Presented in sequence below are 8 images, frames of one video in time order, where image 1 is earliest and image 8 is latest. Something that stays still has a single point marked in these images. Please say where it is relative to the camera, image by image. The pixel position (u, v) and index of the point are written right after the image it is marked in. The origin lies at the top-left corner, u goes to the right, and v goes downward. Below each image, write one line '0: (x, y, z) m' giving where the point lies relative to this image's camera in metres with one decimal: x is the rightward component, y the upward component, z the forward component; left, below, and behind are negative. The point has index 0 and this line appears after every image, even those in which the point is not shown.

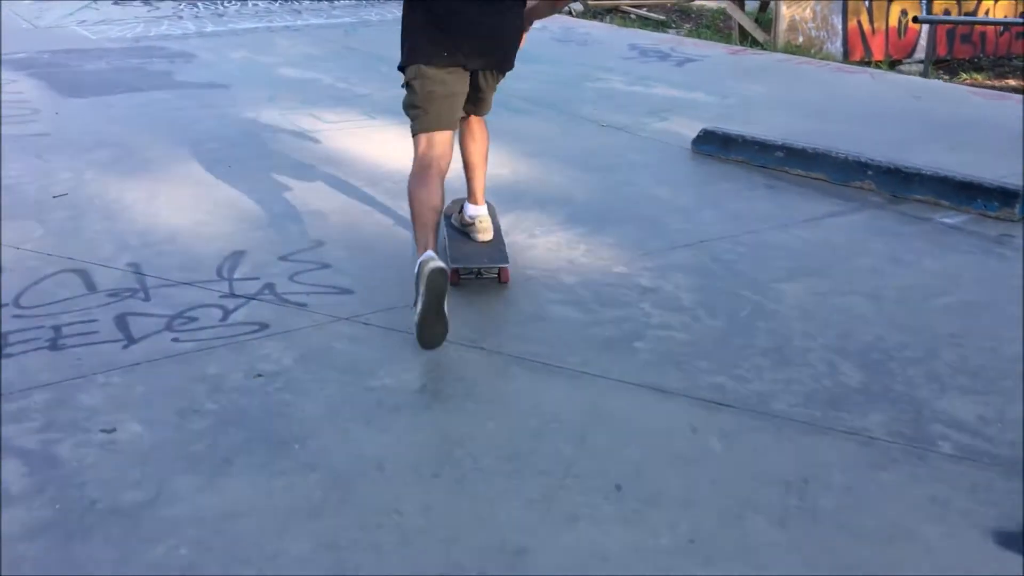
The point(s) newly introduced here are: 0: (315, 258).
0: (-0.7, +0.1, +3.2) m
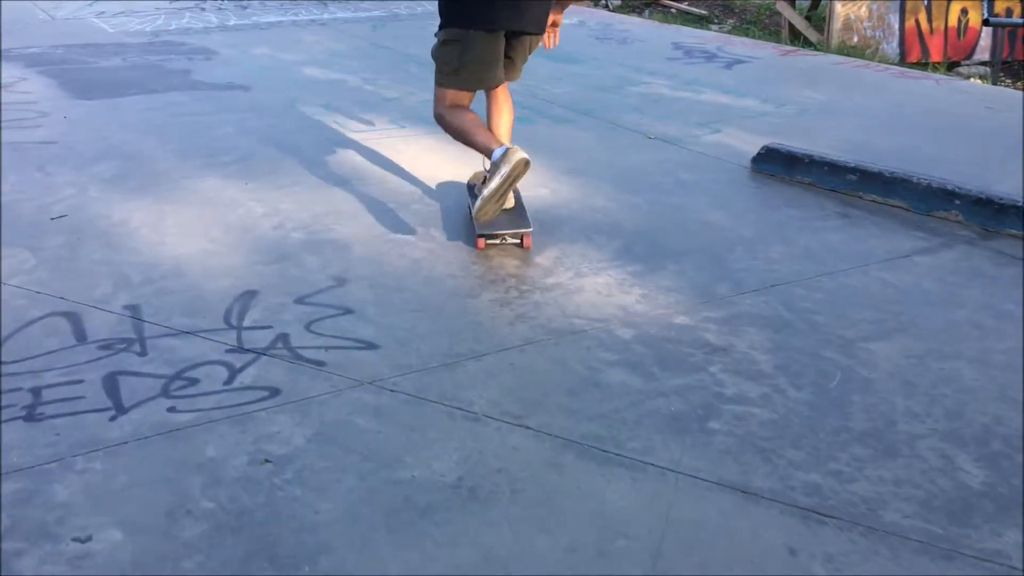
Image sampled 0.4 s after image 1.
0: (-0.5, 0.0, +2.9) m
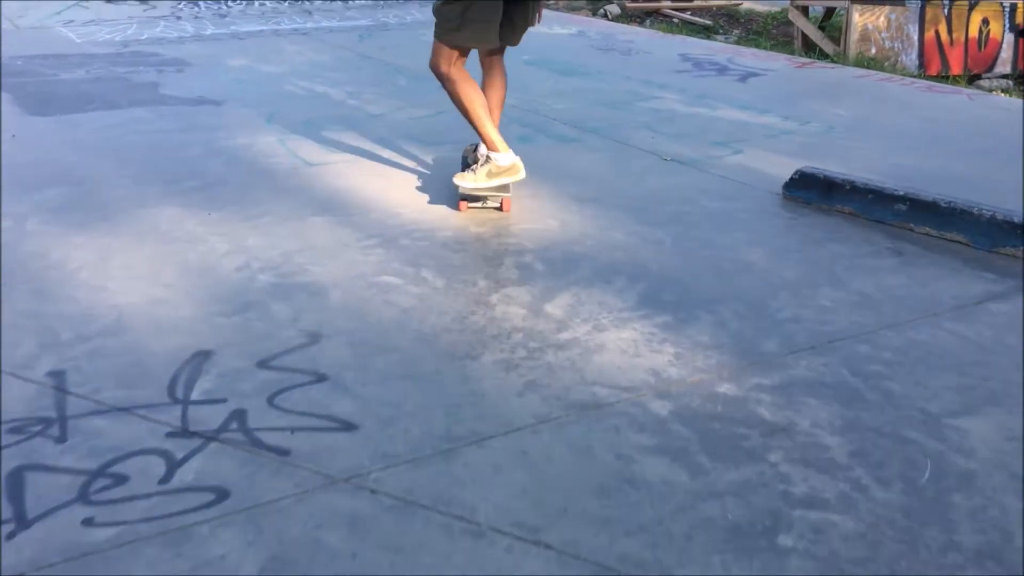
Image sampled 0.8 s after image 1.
0: (-0.5, -0.2, +2.4) m
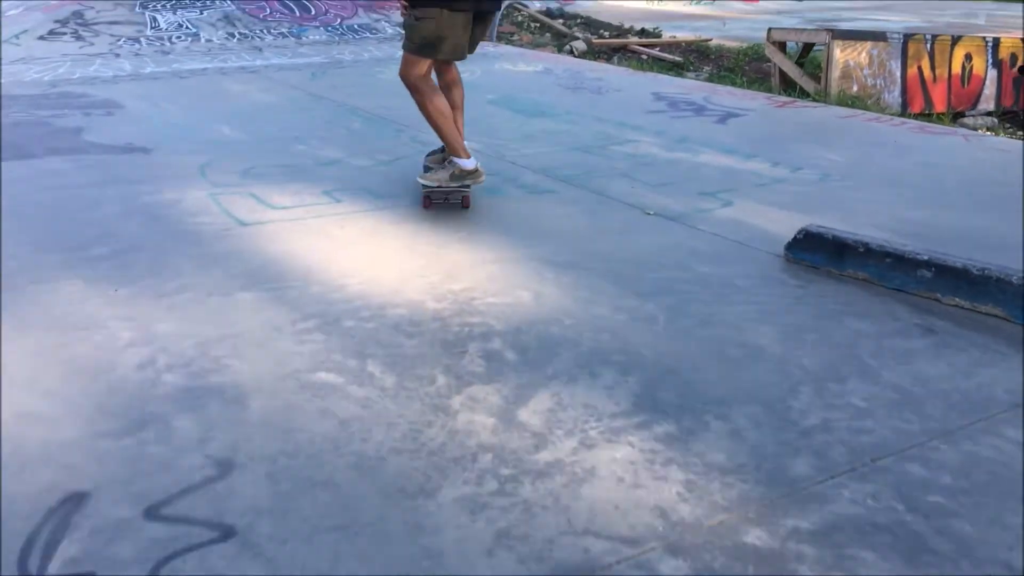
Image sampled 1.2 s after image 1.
0: (-0.6, -0.4, +1.8) m
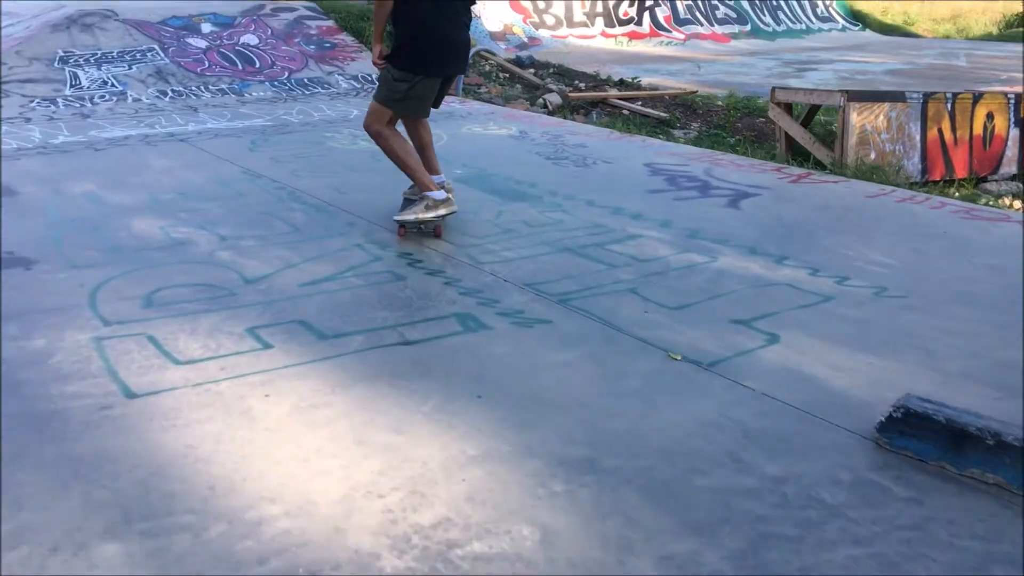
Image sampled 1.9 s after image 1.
0: (-0.5, -0.9, +0.8) m
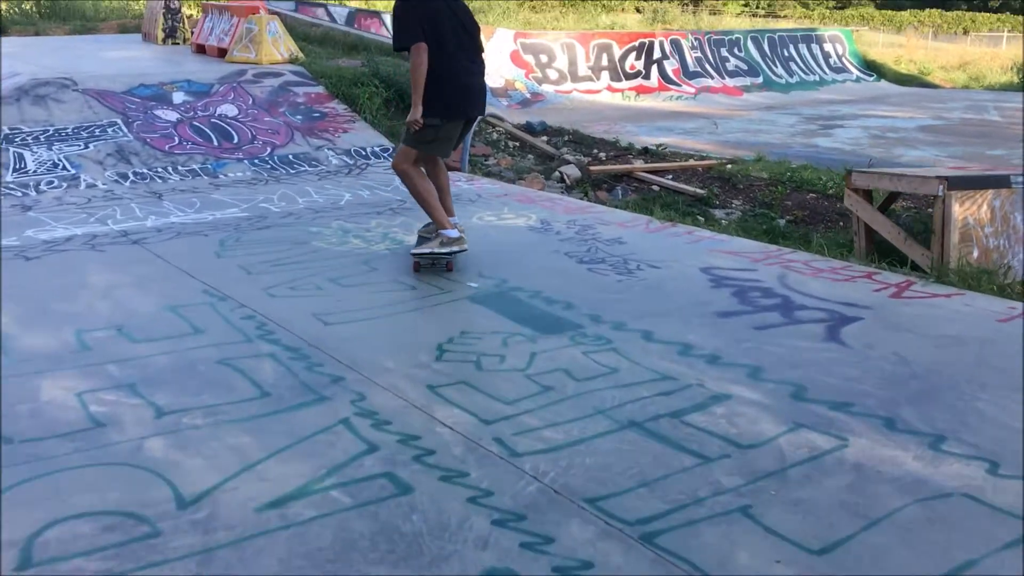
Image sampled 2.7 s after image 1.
0: (-0.4, -1.4, -0.4) m
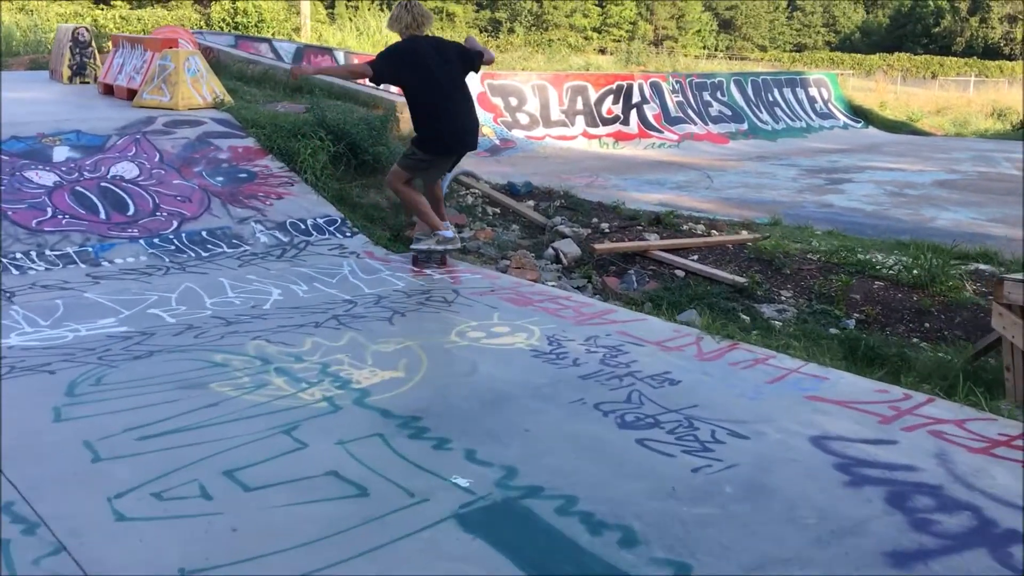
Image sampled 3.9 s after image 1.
0: (-0.1, -1.7, -2.2) m
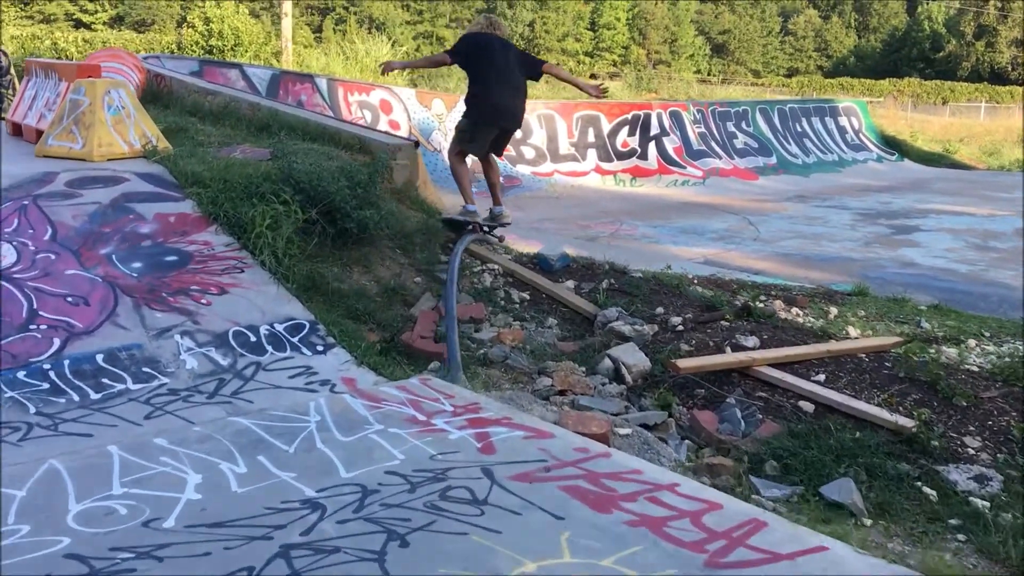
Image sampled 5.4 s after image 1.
0: (+0.2, -2.2, -4.2) m
